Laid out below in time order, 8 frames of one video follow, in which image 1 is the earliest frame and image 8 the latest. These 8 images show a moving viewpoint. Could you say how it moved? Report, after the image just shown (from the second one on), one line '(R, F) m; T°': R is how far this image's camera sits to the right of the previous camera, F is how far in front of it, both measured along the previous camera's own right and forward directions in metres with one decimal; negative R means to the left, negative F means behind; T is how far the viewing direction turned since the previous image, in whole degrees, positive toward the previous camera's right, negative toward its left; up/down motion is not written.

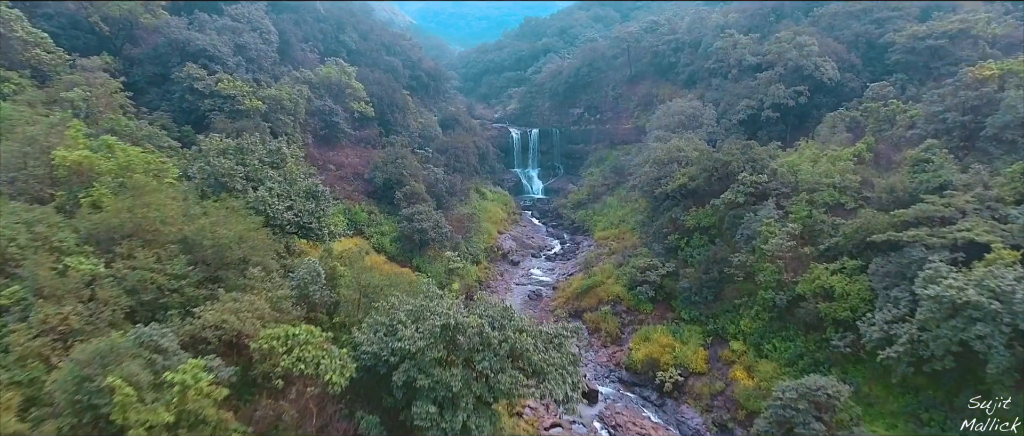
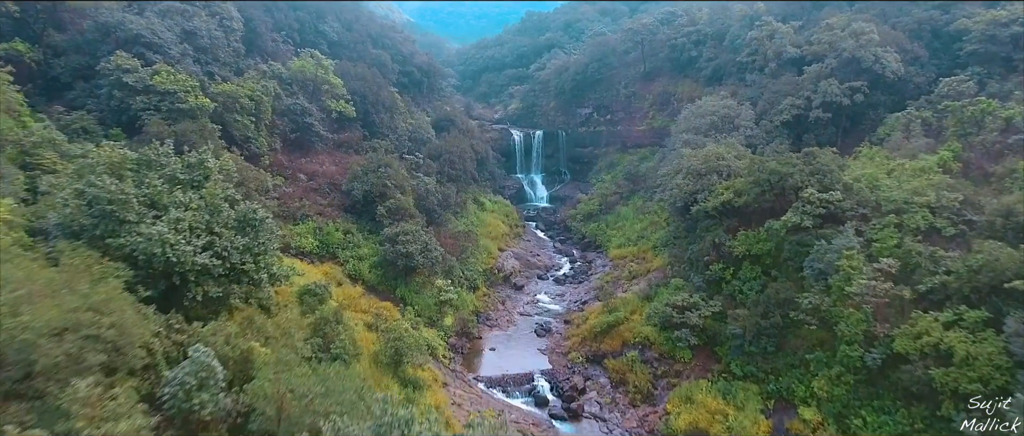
(-0.2, +4.0) m; 0°
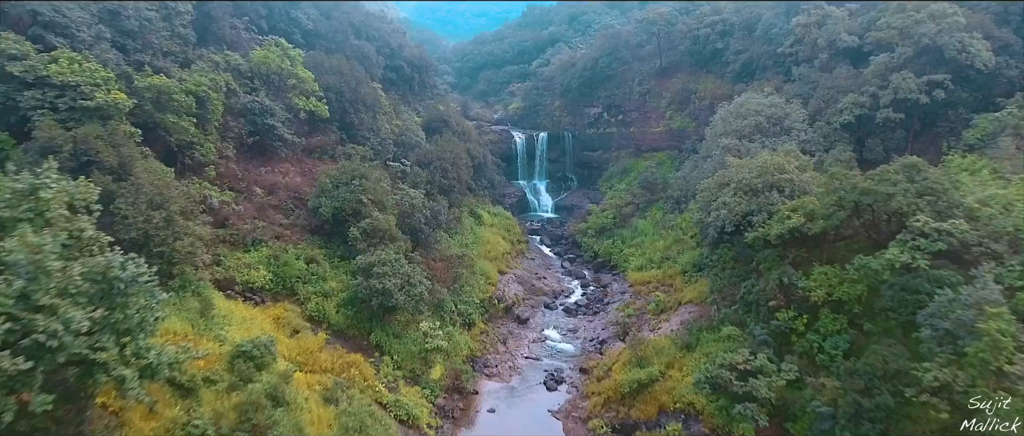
(-0.2, +4.0) m; 0°
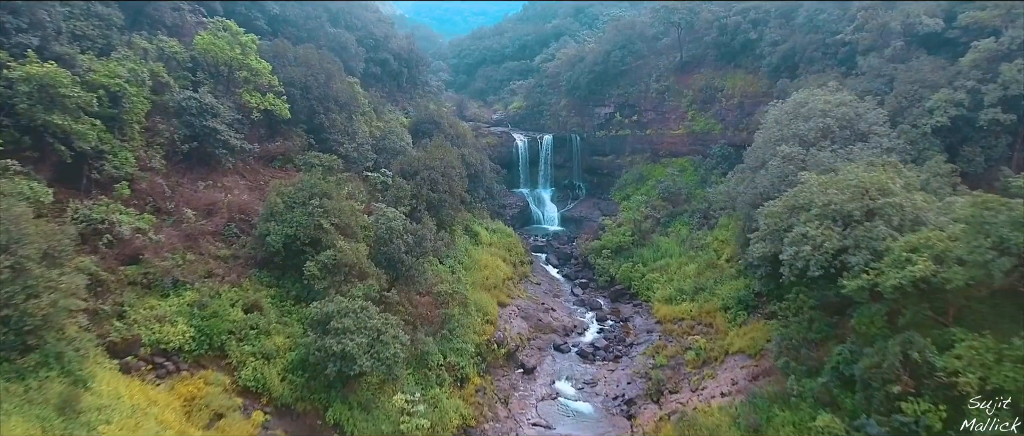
(-0.1, +3.9) m; 0°
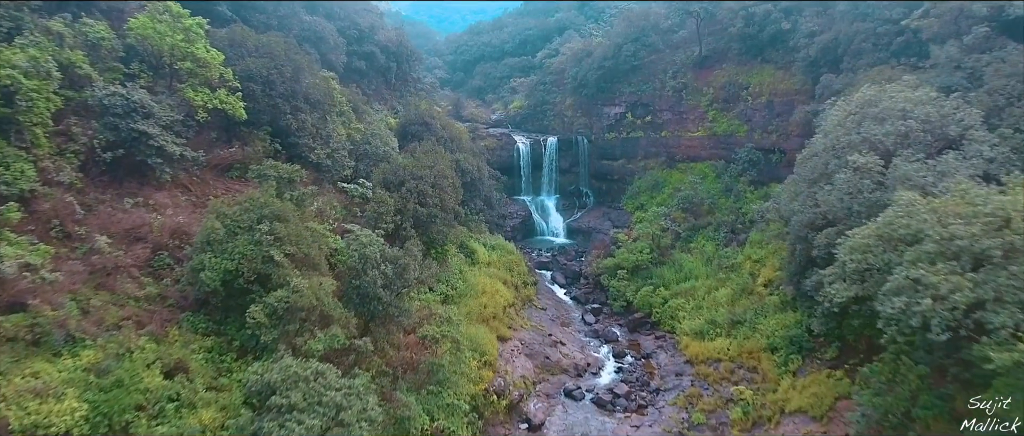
(-0.1, +3.0) m; 0°
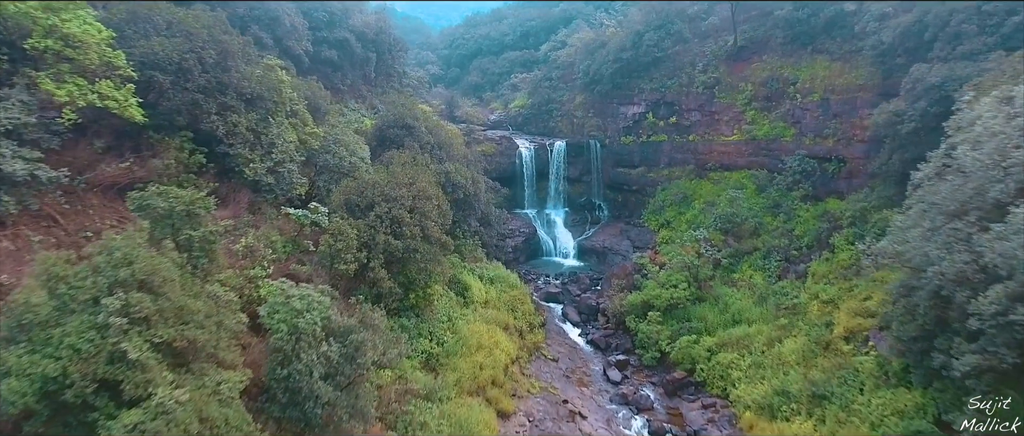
(-0.2, +4.2) m; 0°
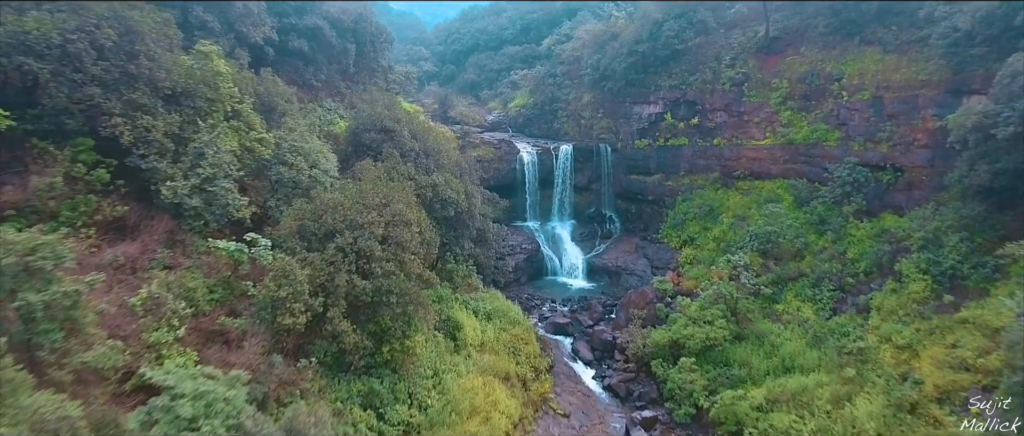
(-0.1, +2.9) m; 0°
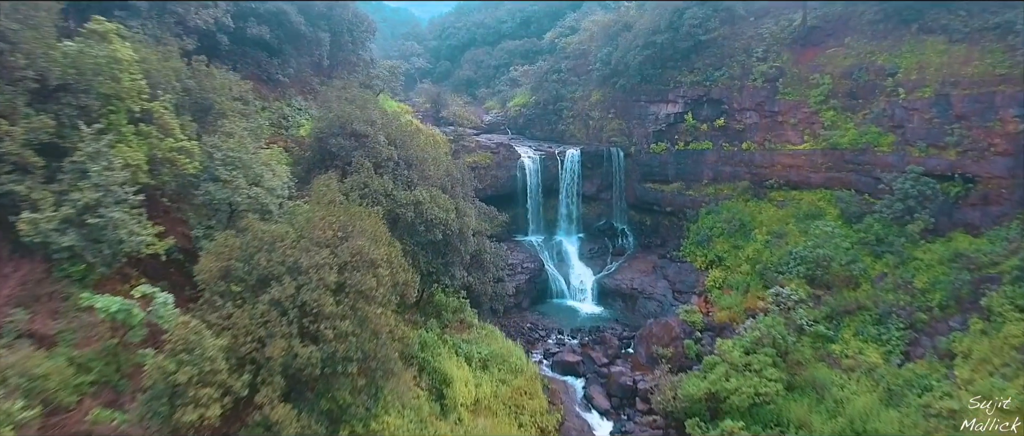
(-0.1, +2.6) m; 0°
